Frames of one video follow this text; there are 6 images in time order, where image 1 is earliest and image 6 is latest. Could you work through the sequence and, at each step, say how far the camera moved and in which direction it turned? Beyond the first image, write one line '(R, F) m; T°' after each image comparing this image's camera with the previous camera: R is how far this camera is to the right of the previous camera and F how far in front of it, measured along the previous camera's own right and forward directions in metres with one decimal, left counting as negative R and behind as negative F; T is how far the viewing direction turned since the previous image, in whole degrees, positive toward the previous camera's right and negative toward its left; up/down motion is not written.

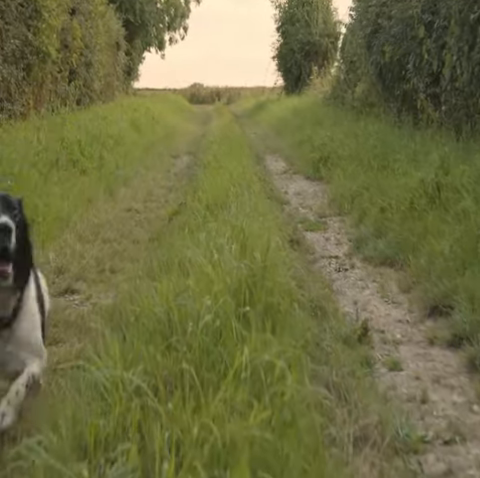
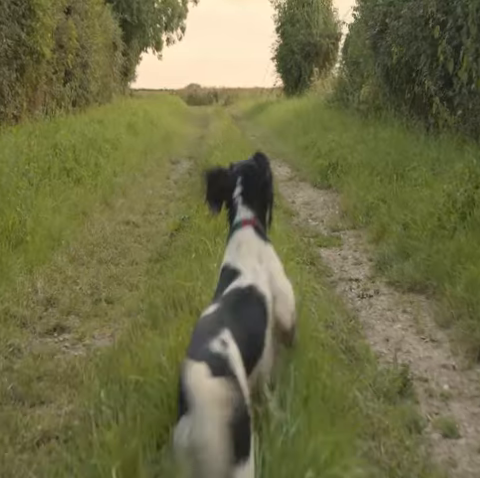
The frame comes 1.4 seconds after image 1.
(-0.1, +0.8) m; 0°
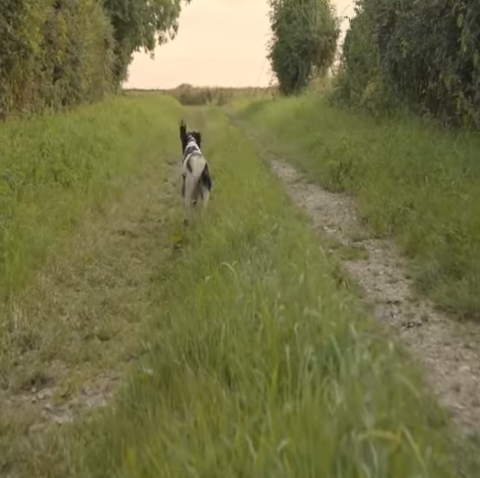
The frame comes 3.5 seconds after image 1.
(-0.2, +1.2) m; +1°
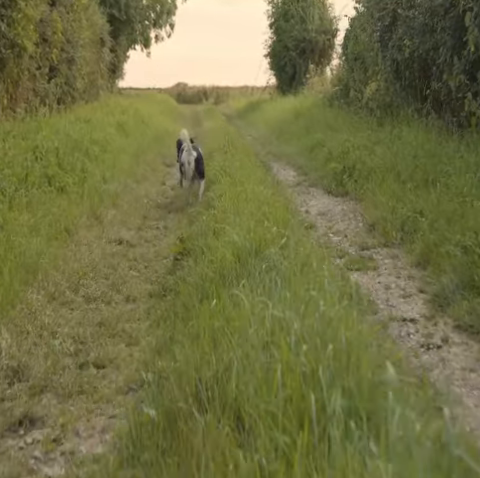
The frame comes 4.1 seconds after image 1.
(-0.1, +0.4) m; 0°
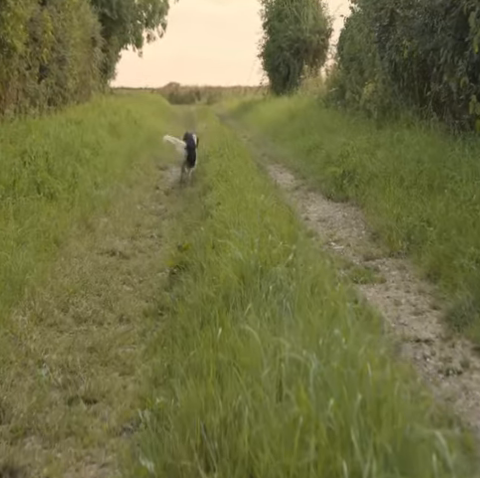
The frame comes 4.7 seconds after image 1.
(-0.1, +0.4) m; +1°
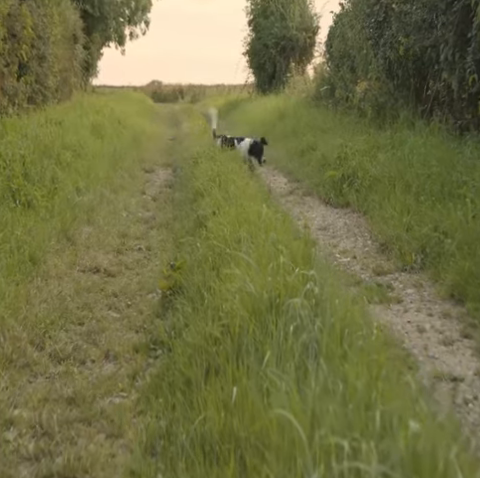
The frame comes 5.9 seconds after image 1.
(-0.1, +0.8) m; +1°
